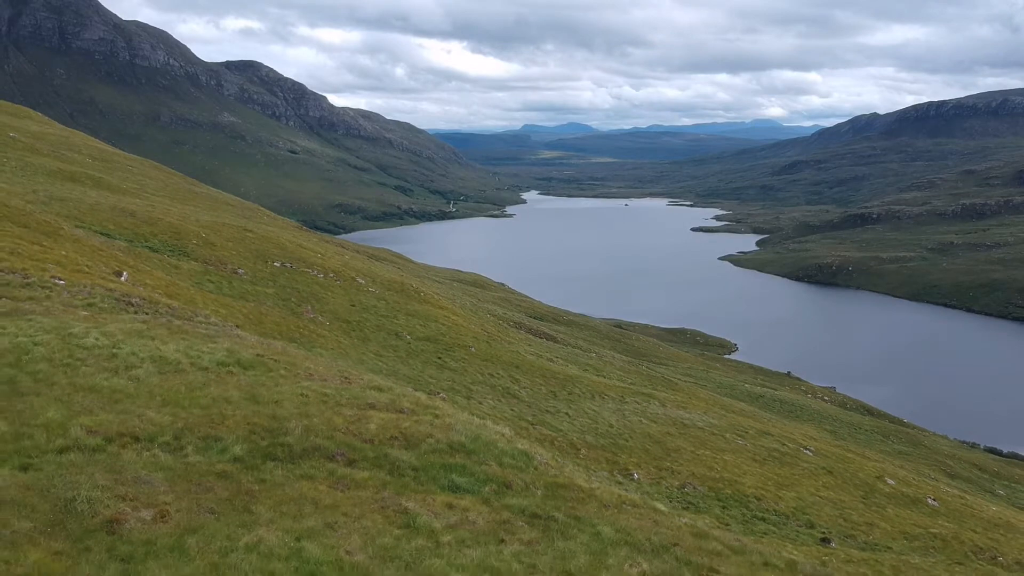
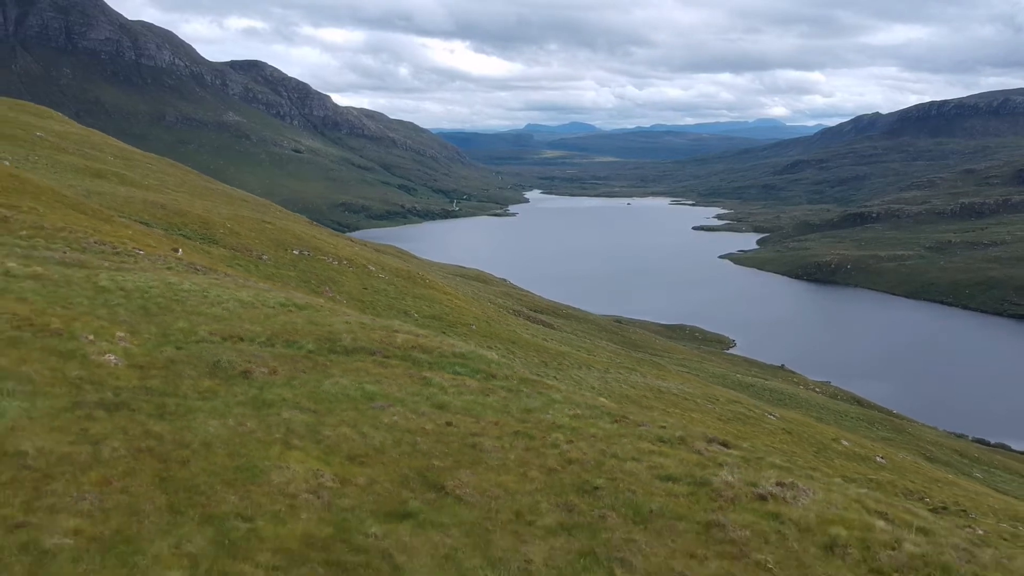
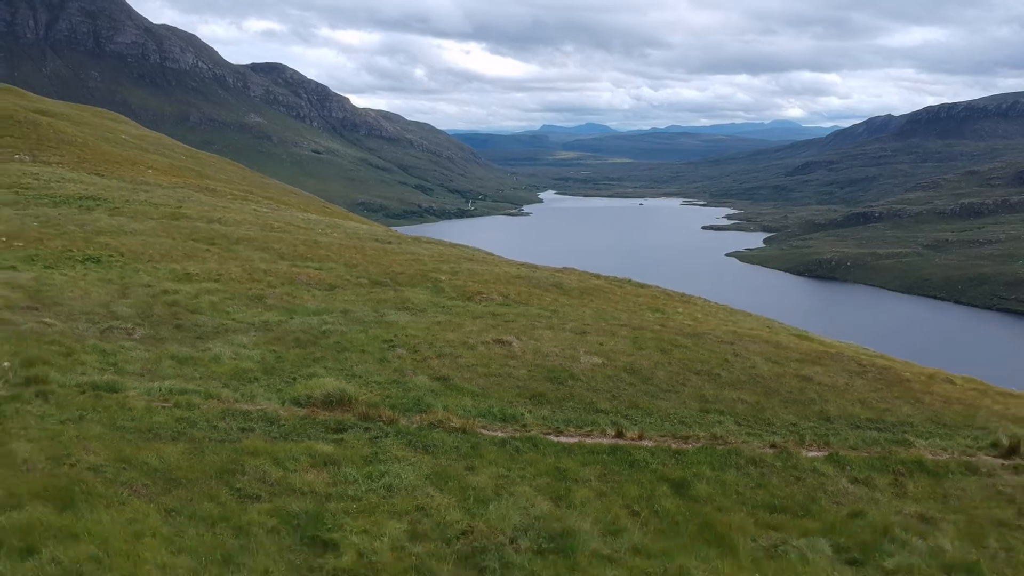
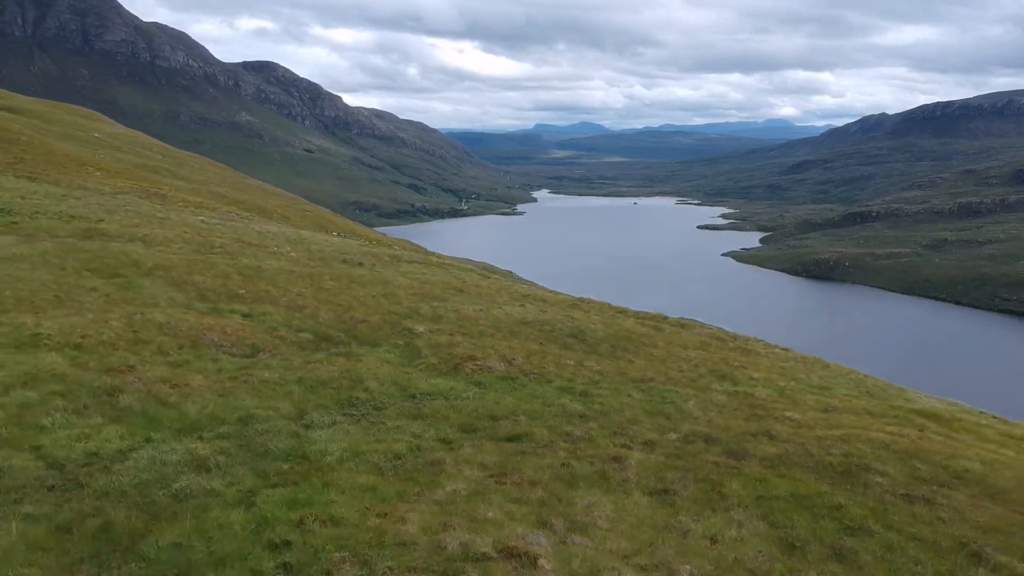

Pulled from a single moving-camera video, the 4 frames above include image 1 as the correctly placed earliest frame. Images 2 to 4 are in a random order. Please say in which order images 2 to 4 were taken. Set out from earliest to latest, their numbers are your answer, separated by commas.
2, 4, 3
